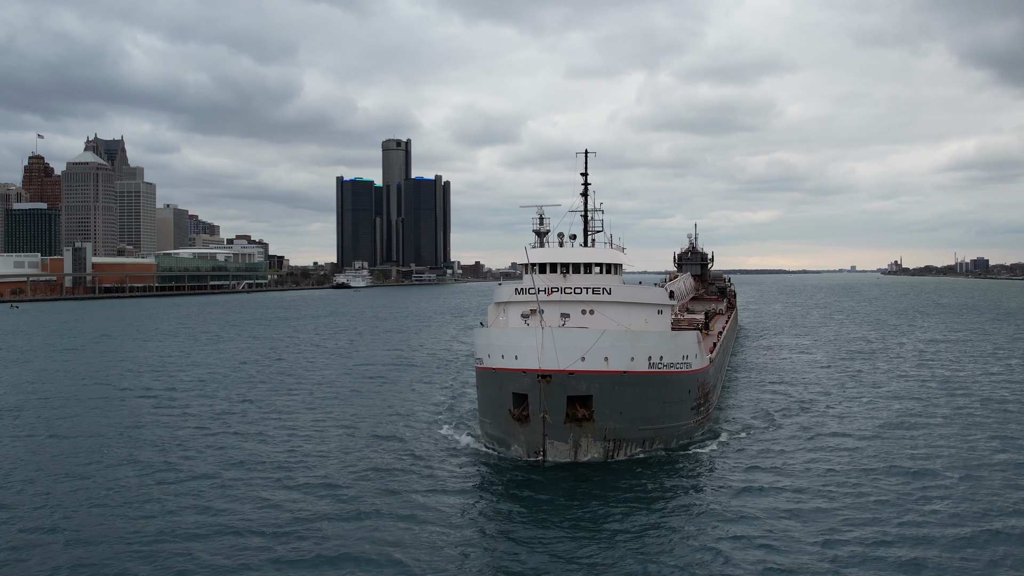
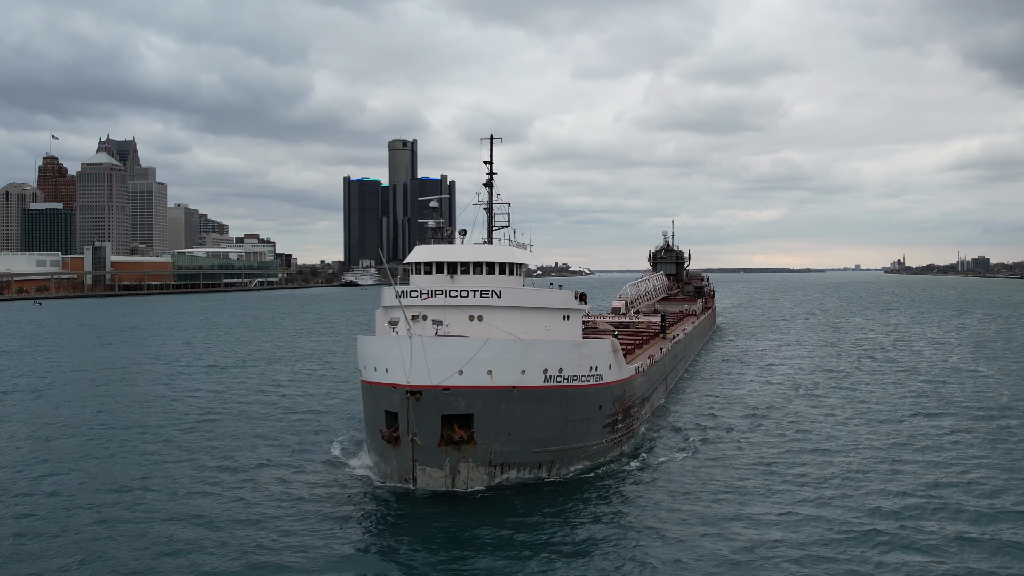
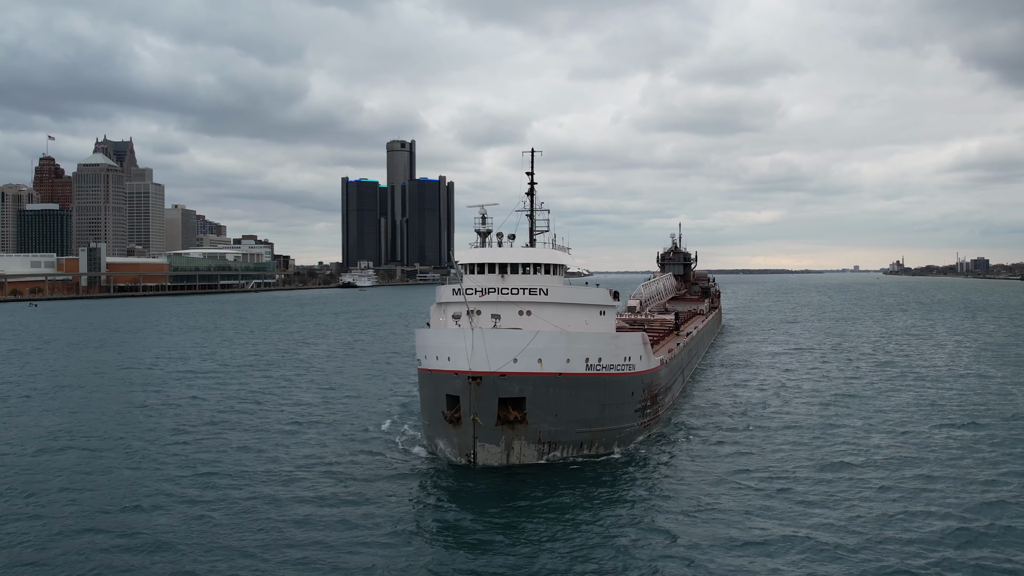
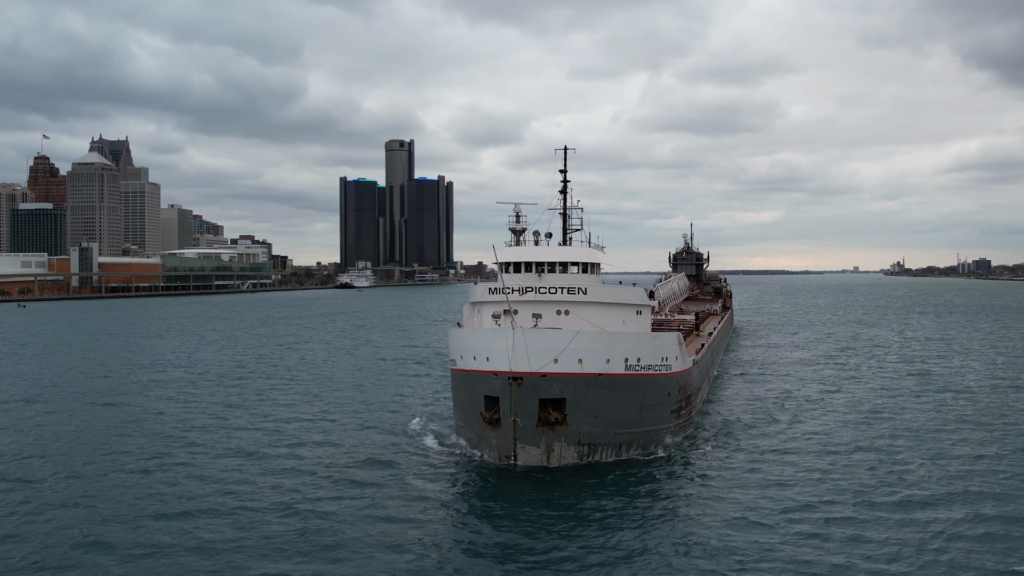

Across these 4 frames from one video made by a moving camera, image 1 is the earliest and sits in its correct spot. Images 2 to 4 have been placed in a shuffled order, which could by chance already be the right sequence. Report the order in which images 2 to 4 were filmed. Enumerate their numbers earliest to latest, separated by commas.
4, 3, 2
